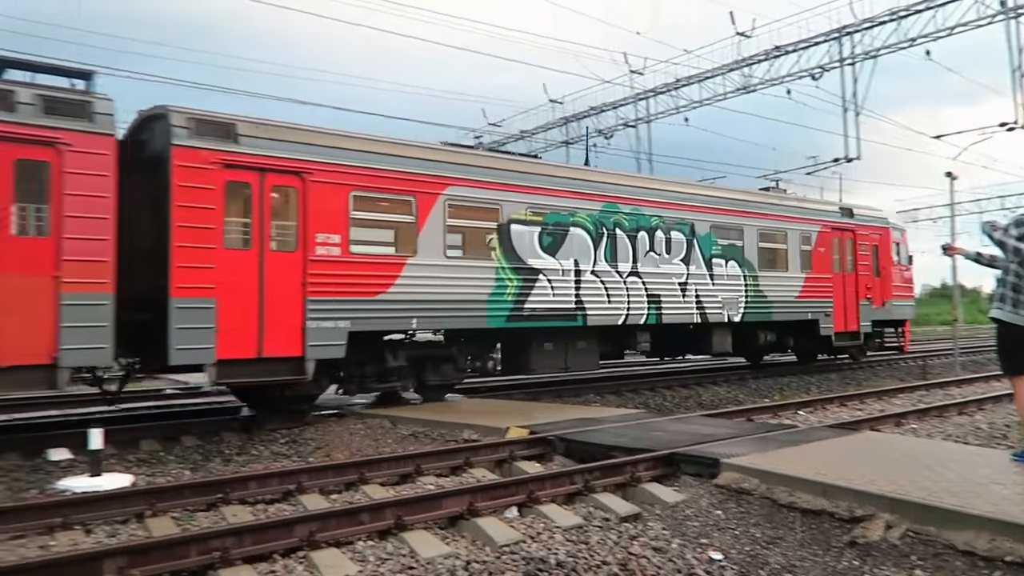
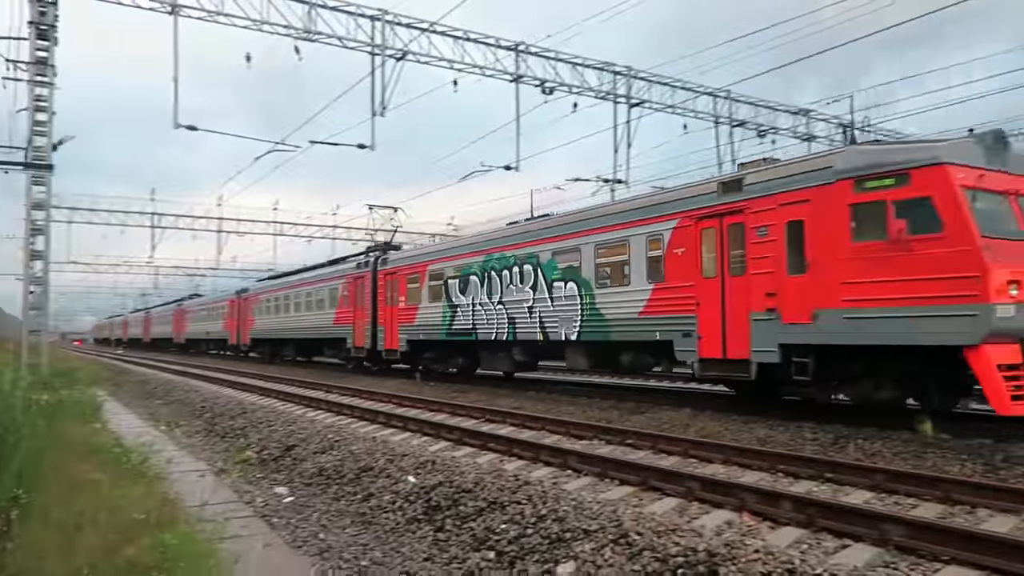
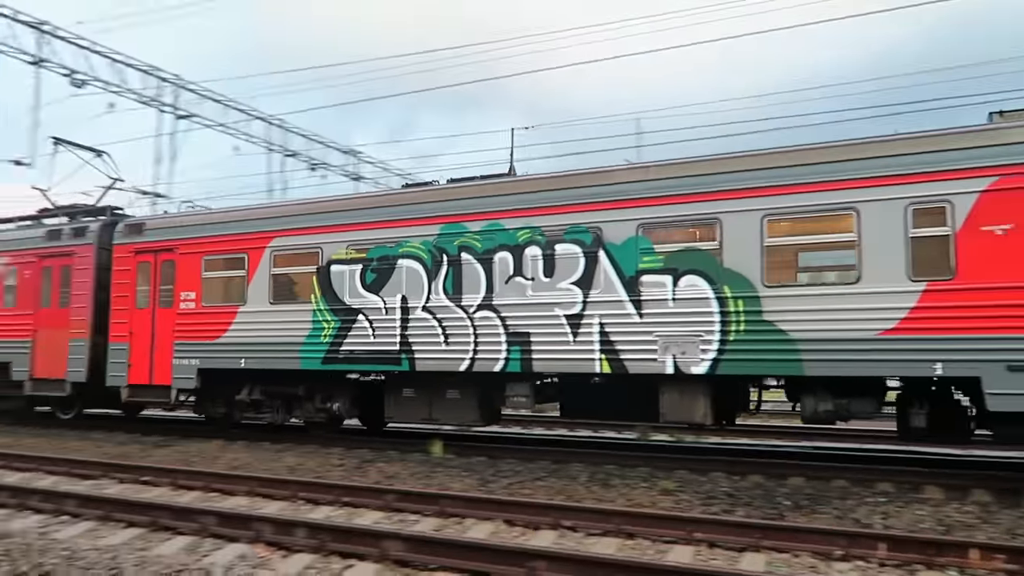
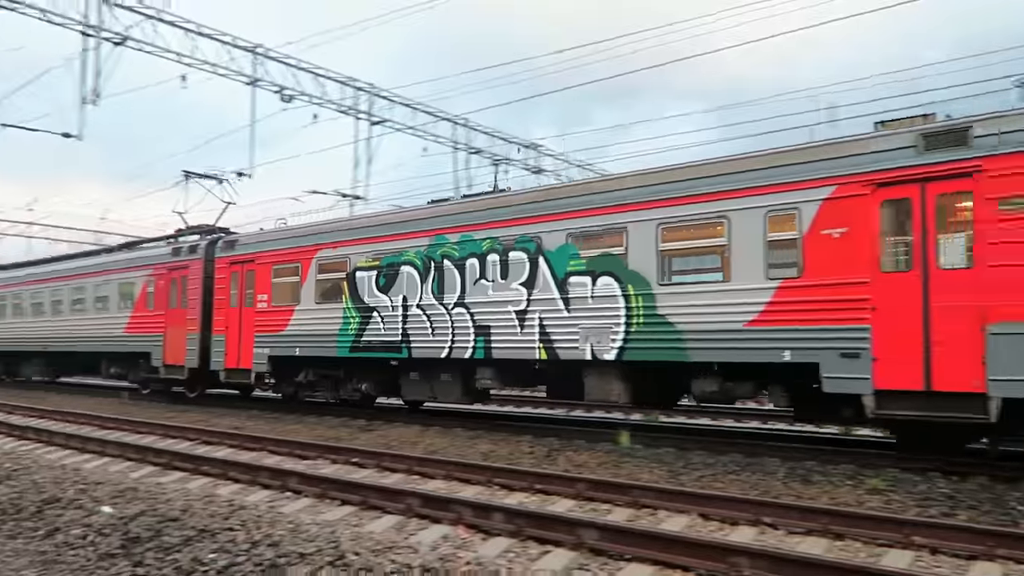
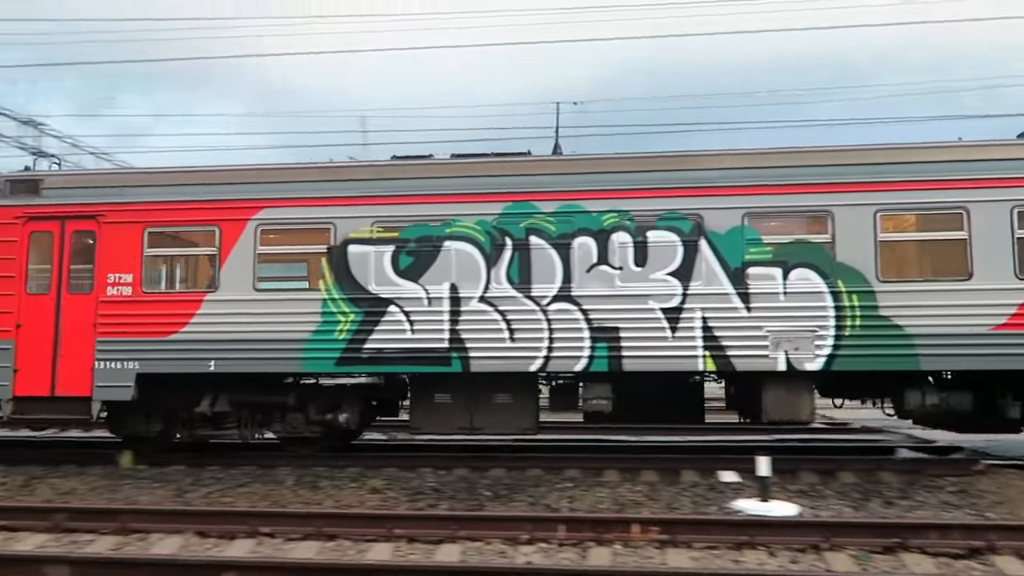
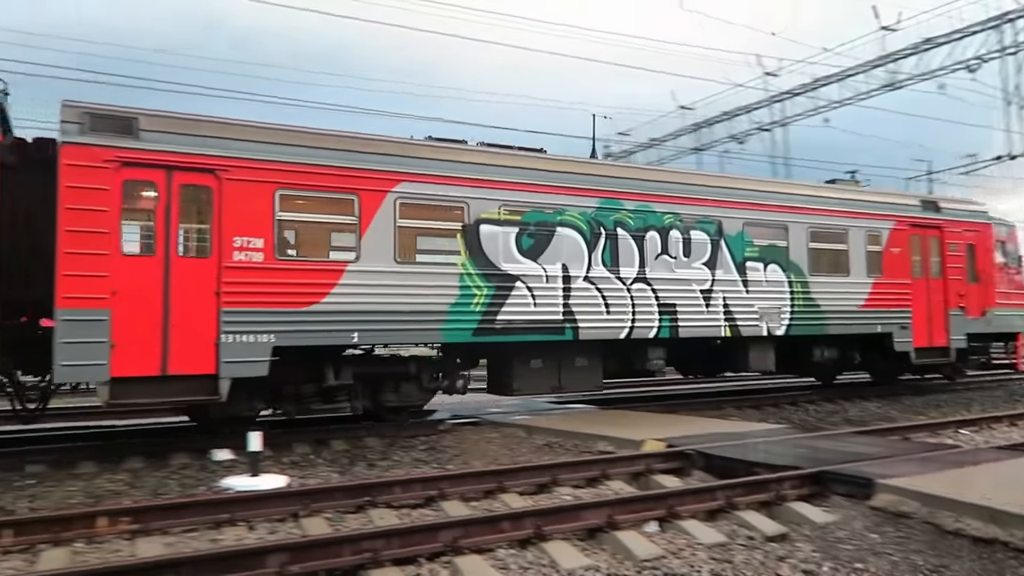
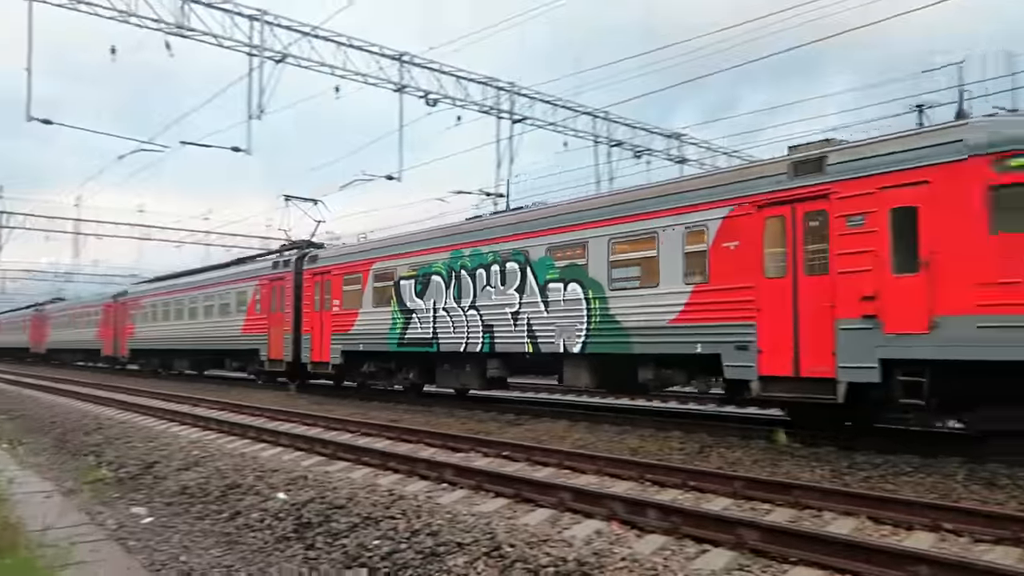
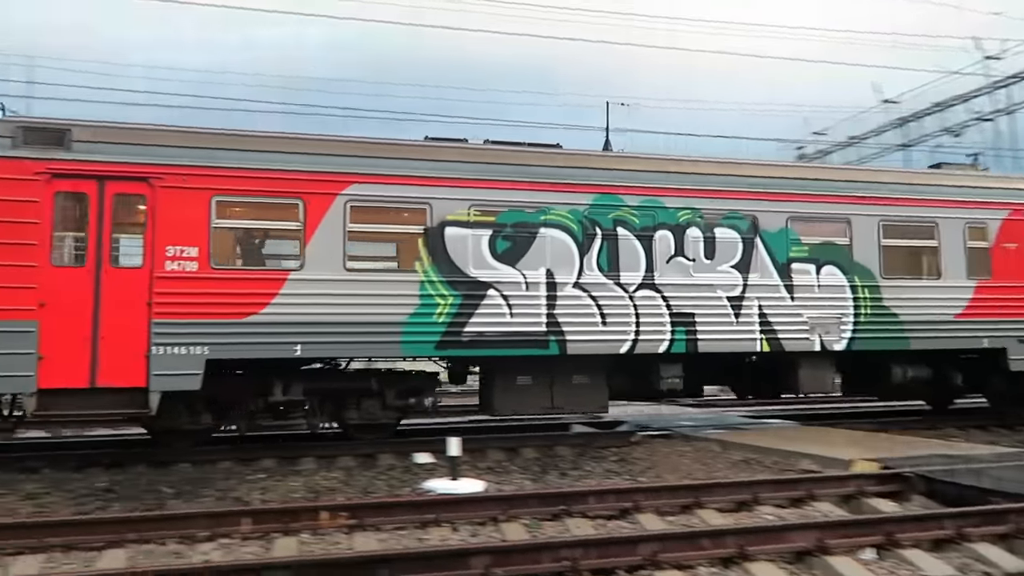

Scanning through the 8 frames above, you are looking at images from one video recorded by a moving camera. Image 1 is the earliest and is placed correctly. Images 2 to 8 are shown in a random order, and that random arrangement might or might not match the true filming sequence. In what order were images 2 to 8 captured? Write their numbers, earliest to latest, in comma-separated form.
6, 8, 5, 3, 4, 7, 2
